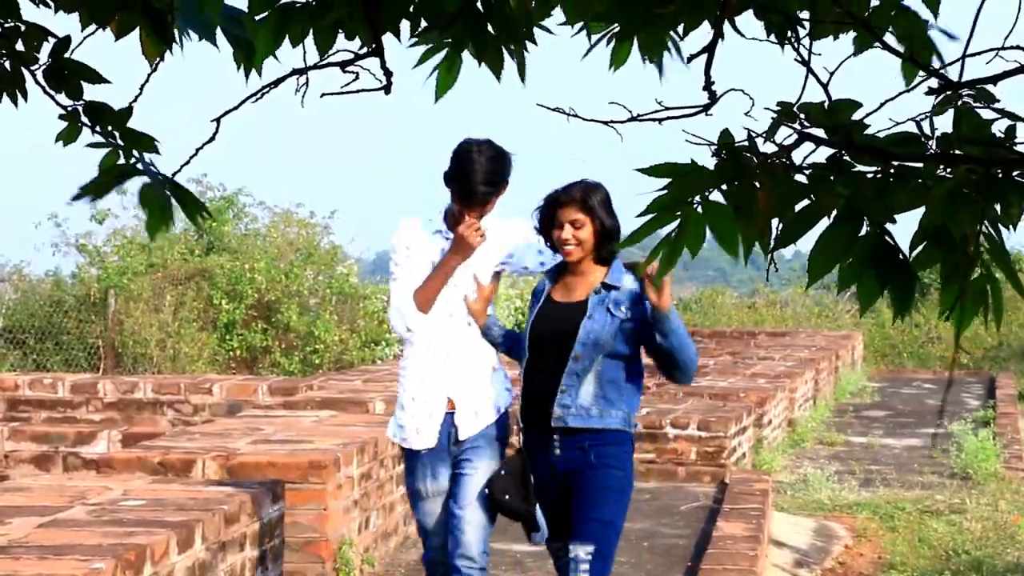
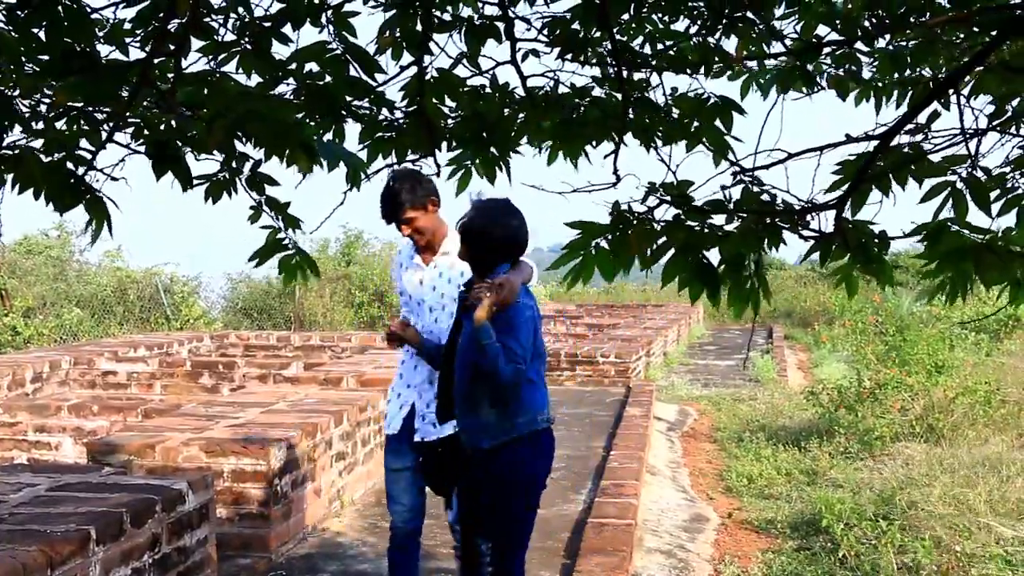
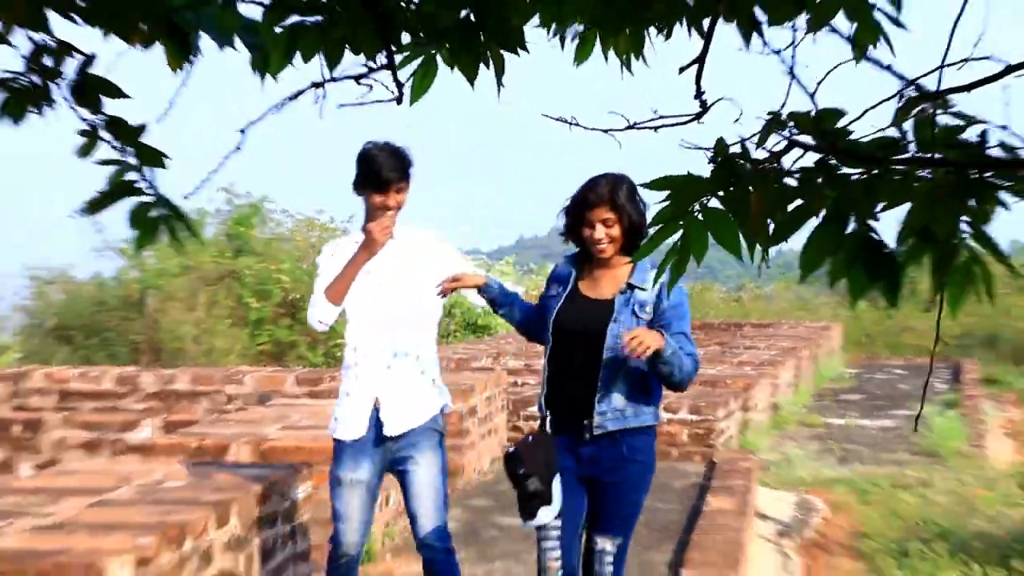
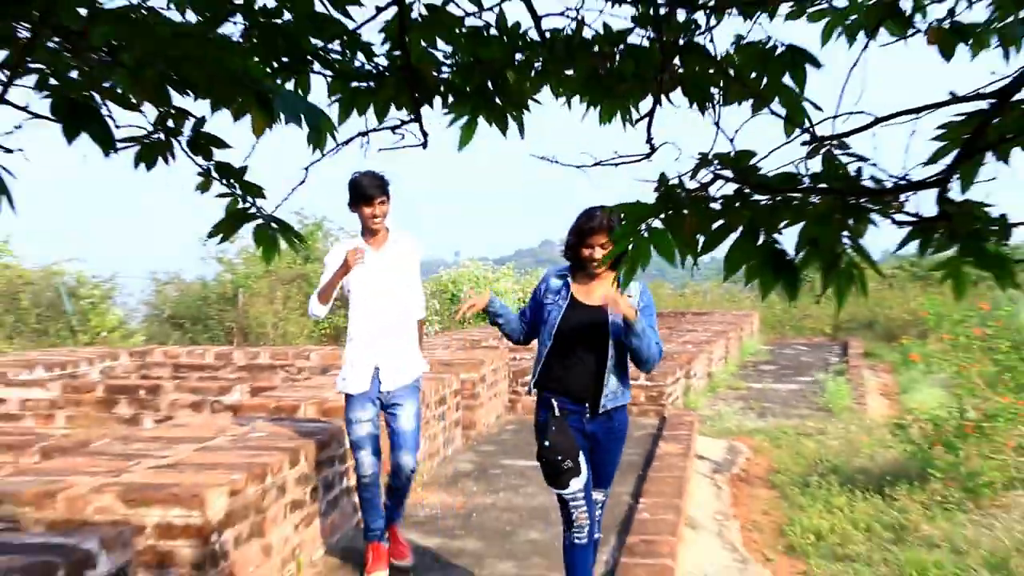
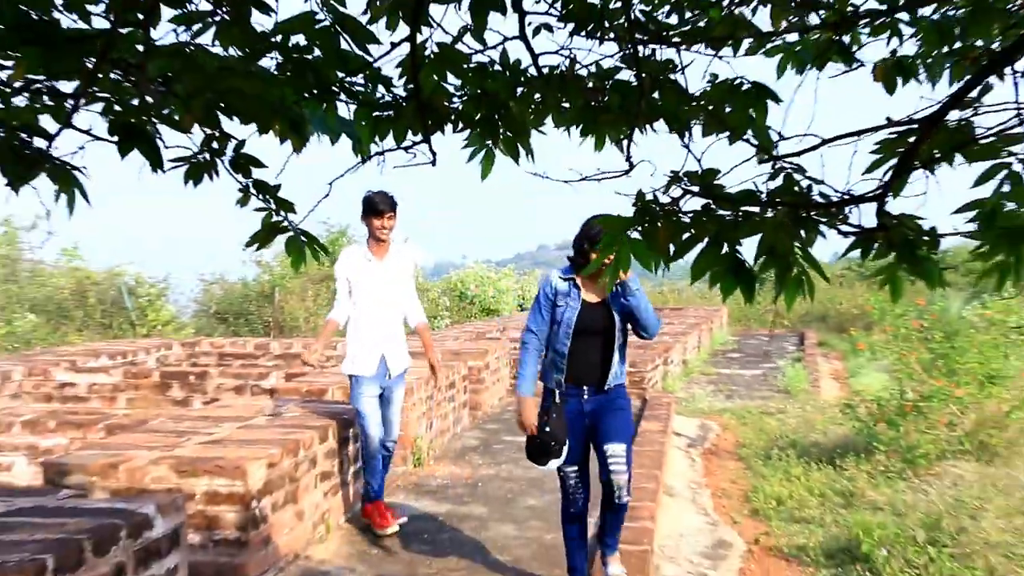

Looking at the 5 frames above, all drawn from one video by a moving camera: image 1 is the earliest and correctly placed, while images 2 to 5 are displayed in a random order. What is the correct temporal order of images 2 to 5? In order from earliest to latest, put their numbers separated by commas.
3, 4, 5, 2
